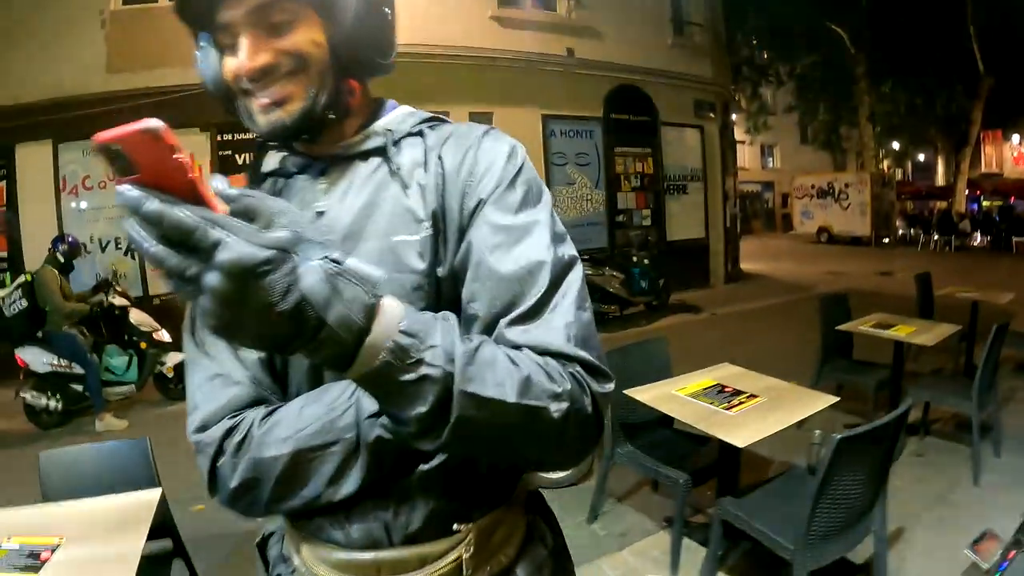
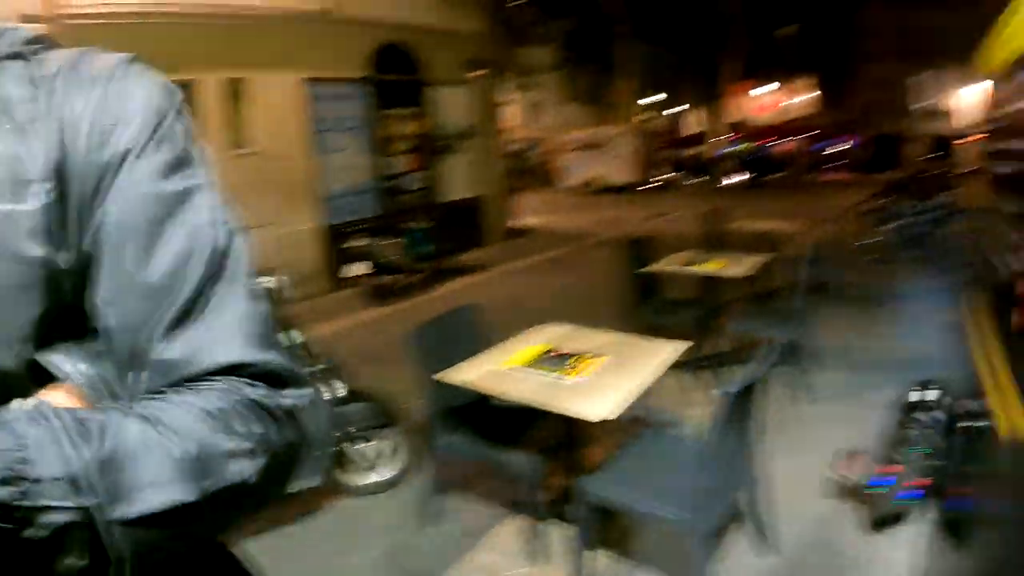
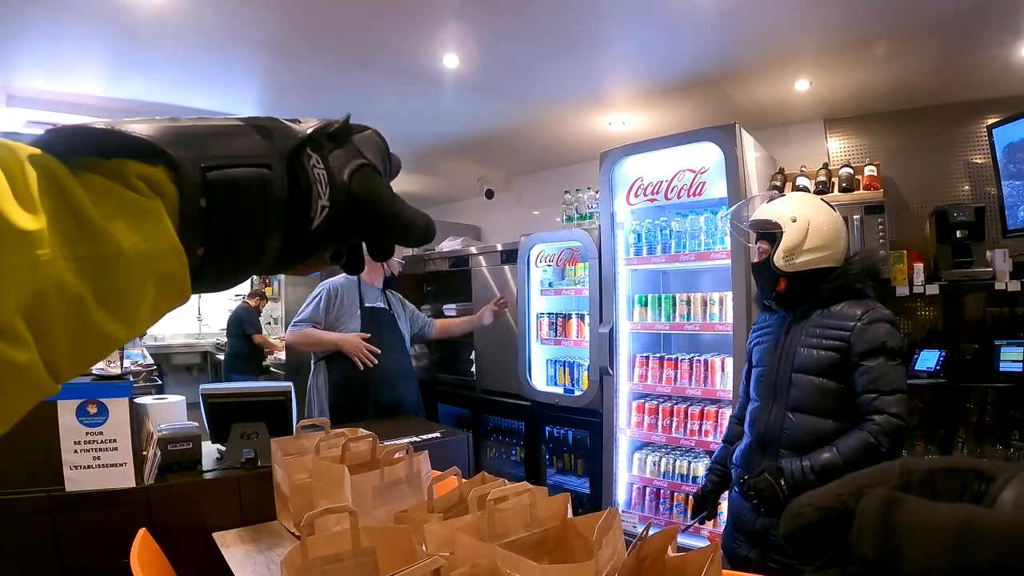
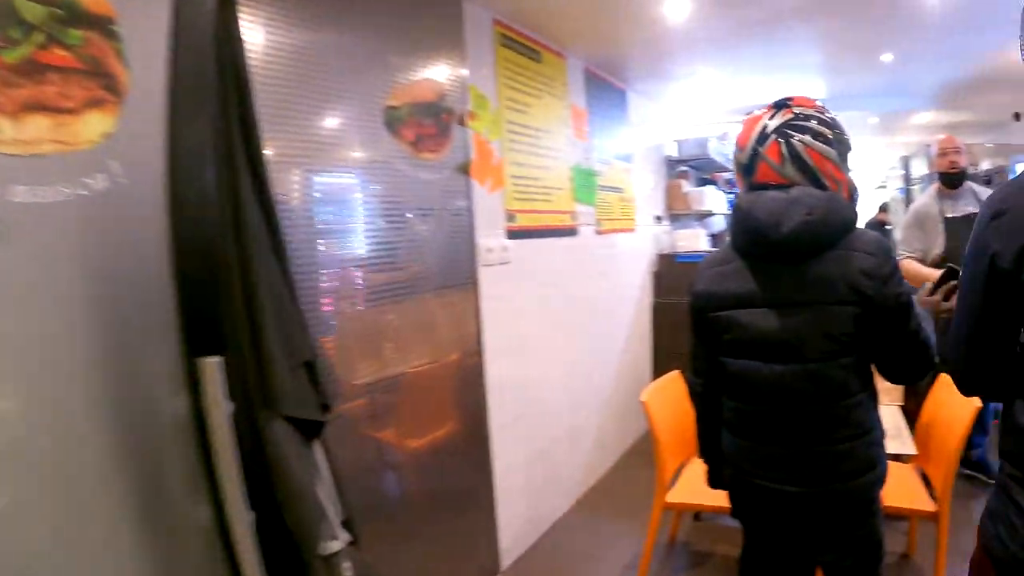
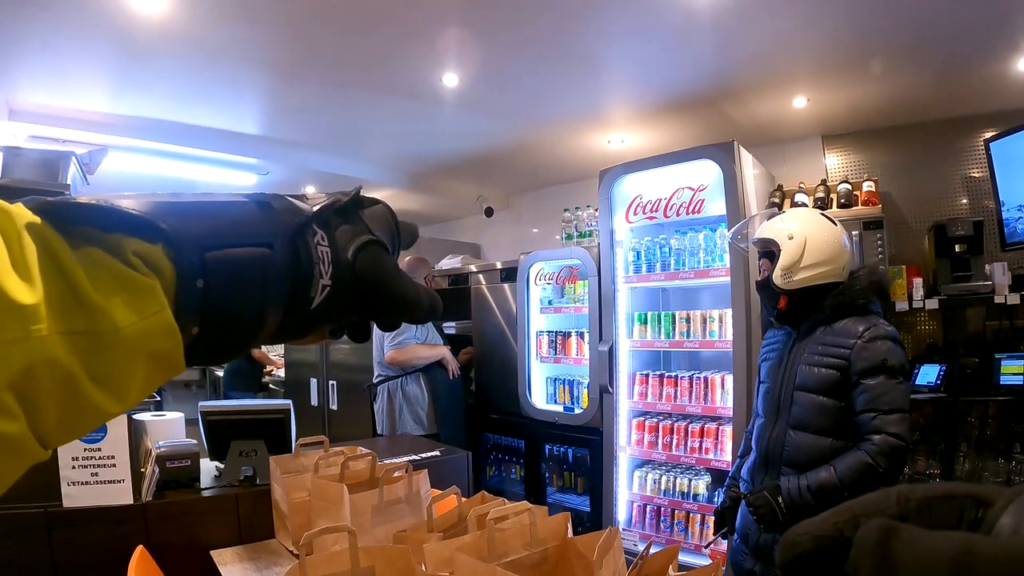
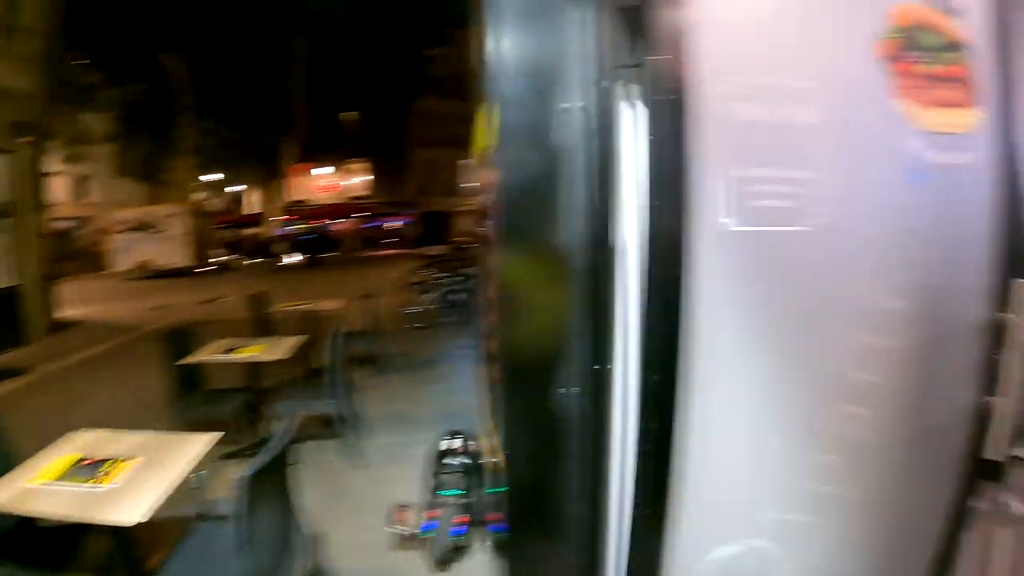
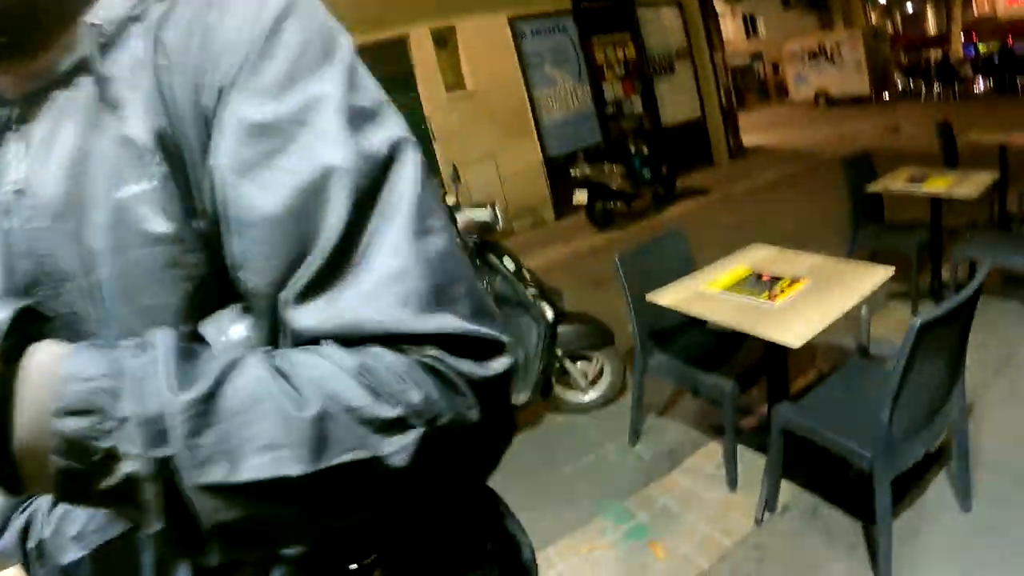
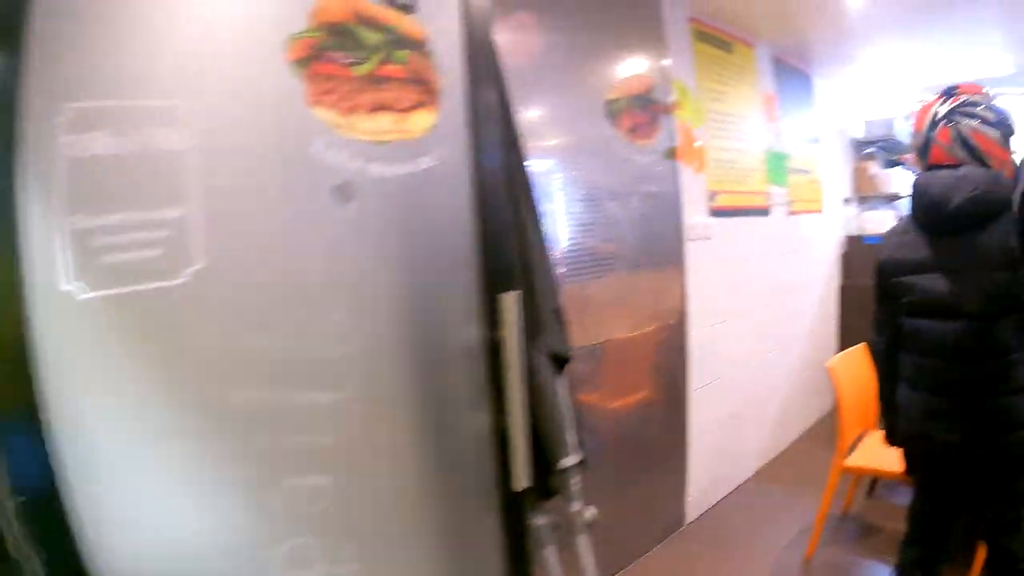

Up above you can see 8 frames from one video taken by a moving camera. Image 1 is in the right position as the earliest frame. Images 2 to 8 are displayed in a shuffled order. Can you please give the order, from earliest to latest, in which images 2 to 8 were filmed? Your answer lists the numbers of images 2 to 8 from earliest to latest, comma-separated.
7, 2, 6, 8, 4, 3, 5
